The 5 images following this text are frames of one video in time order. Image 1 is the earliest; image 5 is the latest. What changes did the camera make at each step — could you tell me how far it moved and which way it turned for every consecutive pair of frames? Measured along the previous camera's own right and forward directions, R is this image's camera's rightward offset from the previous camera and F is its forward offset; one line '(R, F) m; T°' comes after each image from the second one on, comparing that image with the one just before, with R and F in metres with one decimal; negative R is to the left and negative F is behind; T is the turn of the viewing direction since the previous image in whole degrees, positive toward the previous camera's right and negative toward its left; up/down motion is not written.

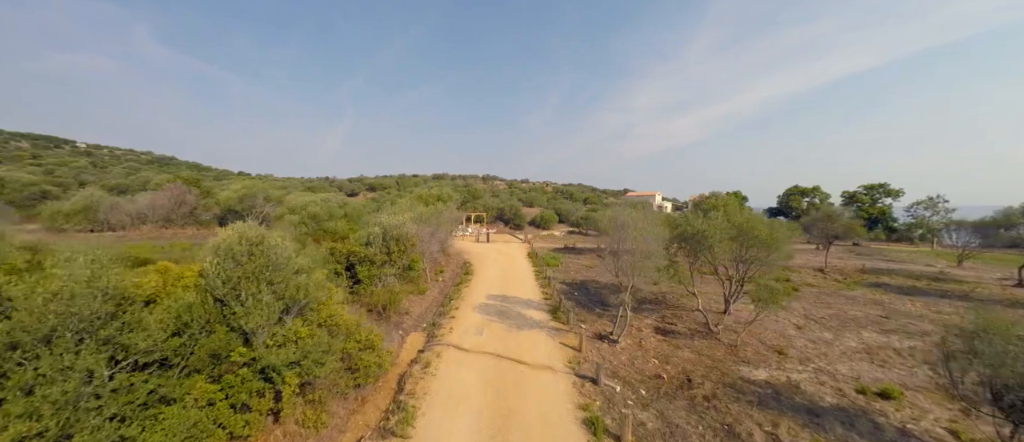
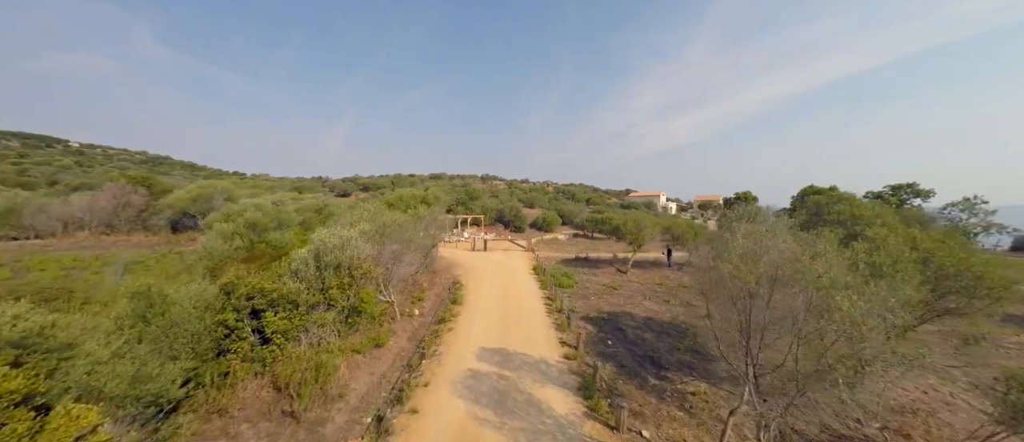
(-0.1, +5.9) m; 0°
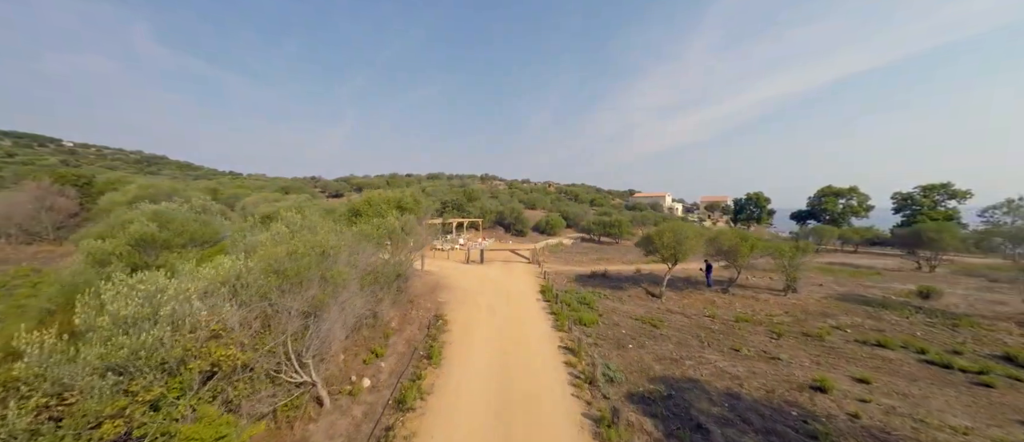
(-0.1, +5.7) m; 0°
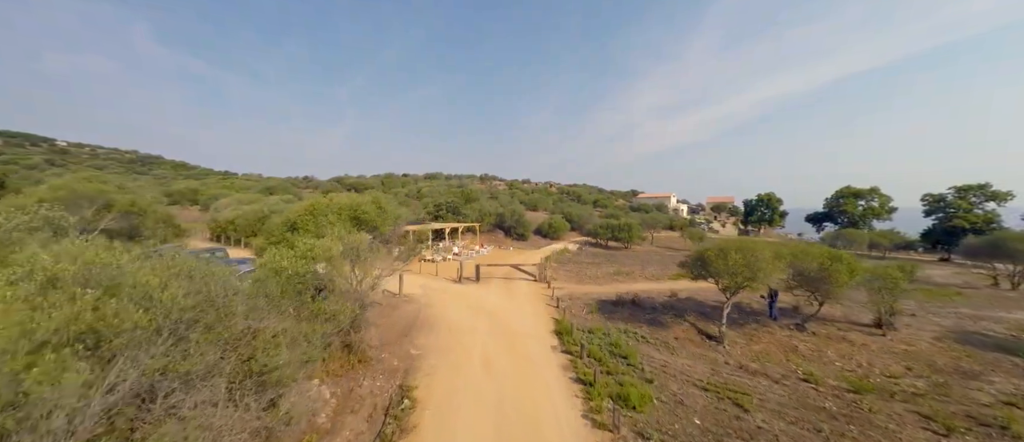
(-0.2, +5.6) m; 0°
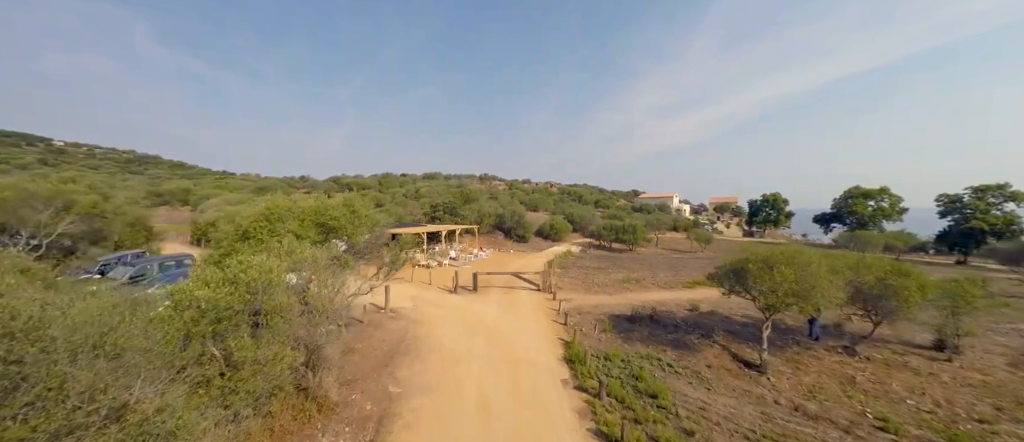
(-0.1, +2.4) m; 0°
